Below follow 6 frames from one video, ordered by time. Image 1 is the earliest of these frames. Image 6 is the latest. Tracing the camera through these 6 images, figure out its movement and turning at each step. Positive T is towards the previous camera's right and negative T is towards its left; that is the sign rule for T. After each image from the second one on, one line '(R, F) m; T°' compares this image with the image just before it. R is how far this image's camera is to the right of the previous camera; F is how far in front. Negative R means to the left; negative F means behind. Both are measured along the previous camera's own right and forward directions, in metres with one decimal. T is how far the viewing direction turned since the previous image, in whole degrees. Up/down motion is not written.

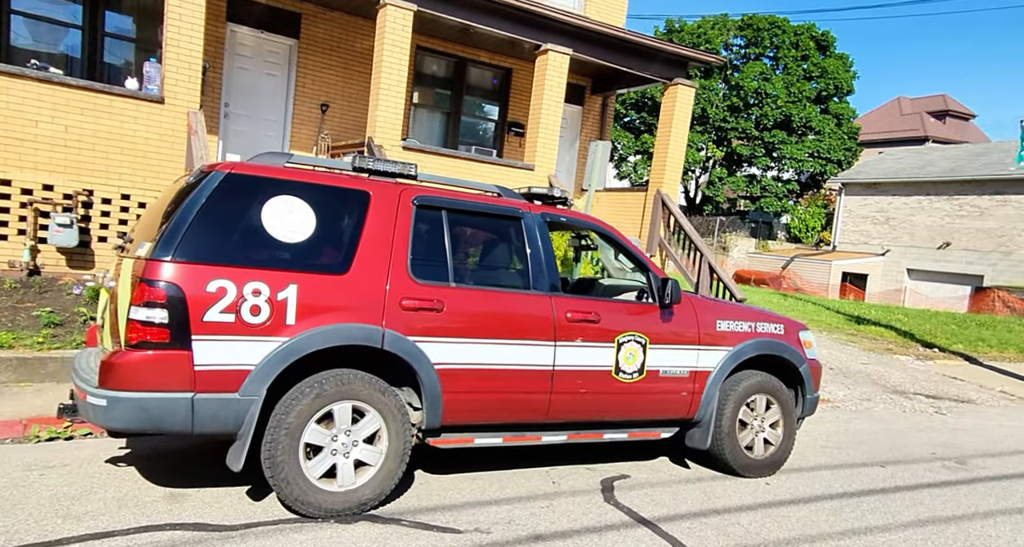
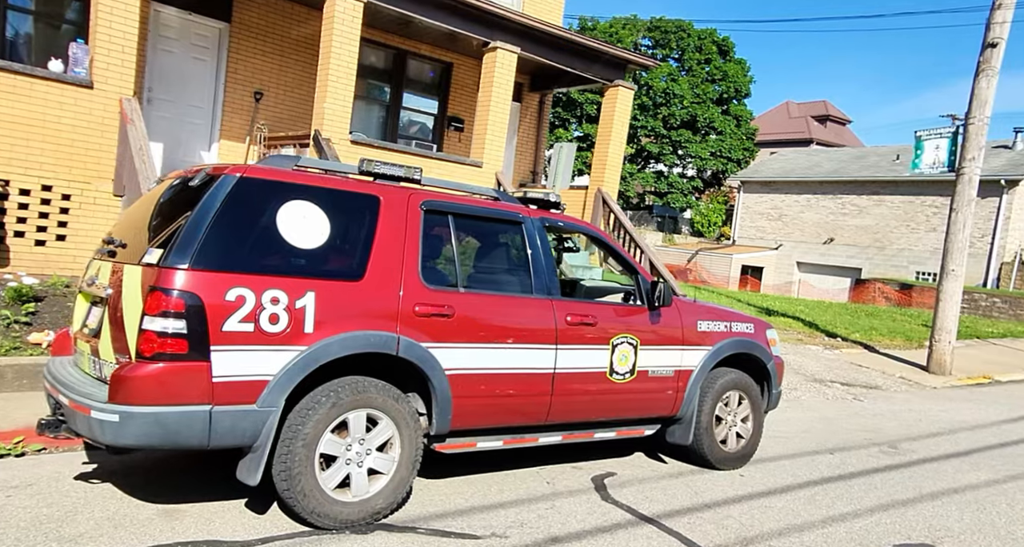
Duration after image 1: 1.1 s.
(-0.7, 0.0) m; +8°
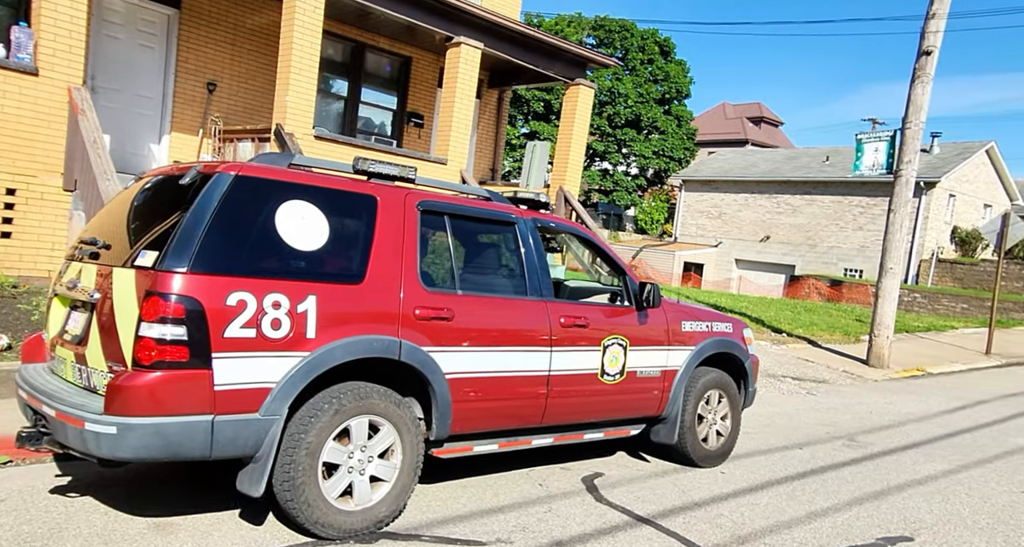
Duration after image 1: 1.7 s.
(-0.4, +0.1) m; +5°
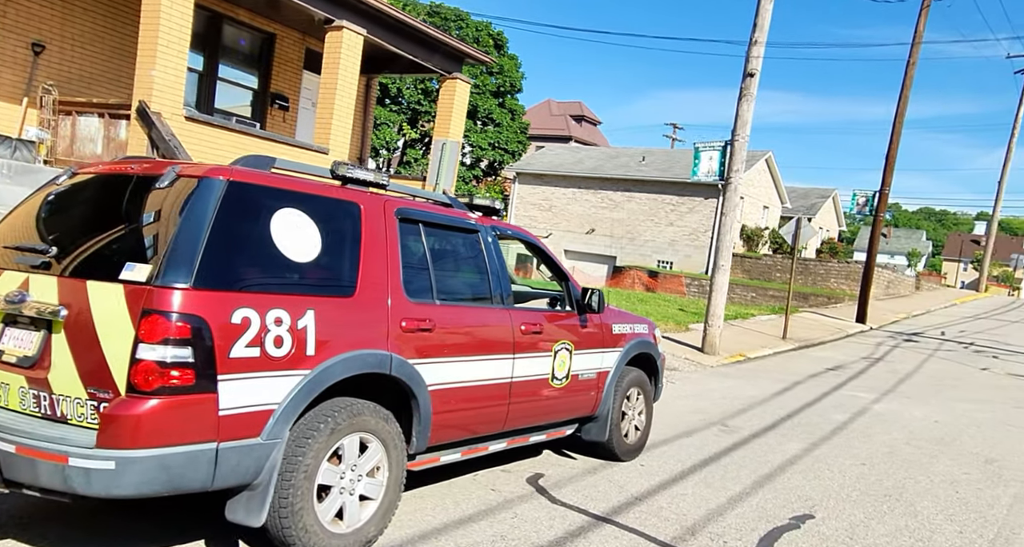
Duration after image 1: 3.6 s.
(-1.0, +0.1) m; +15°
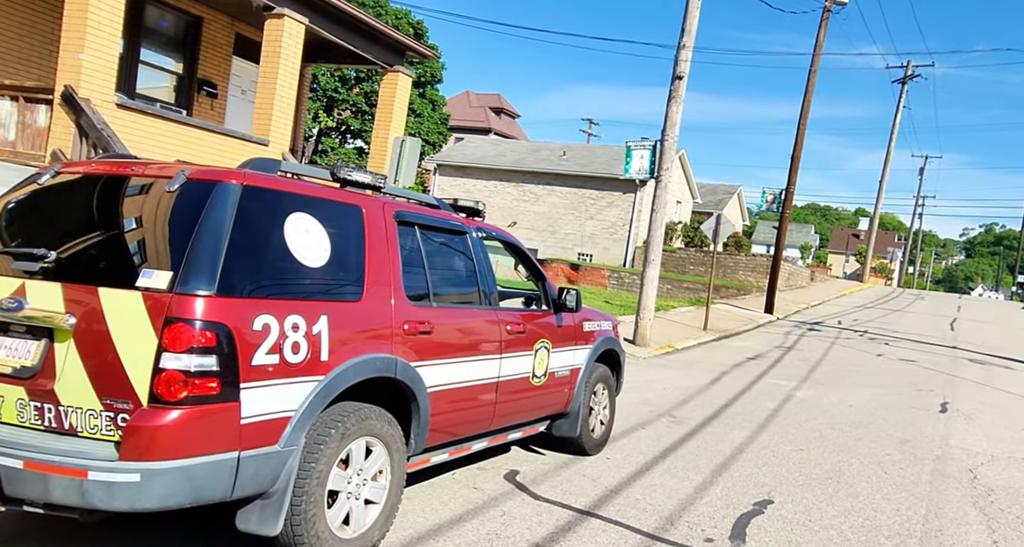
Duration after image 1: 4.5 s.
(-0.5, 0.0) m; +7°
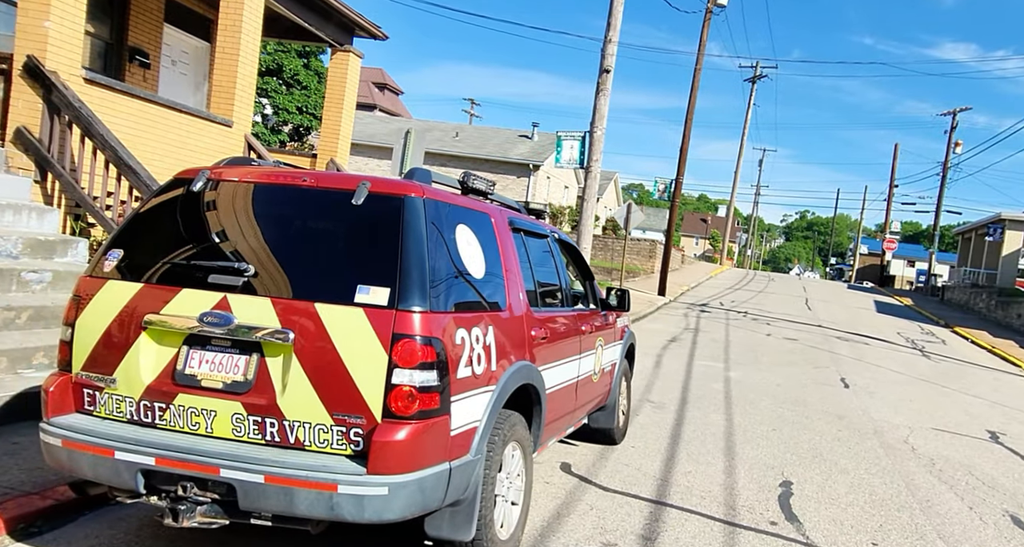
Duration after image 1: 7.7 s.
(-1.4, -0.1) m; +10°
